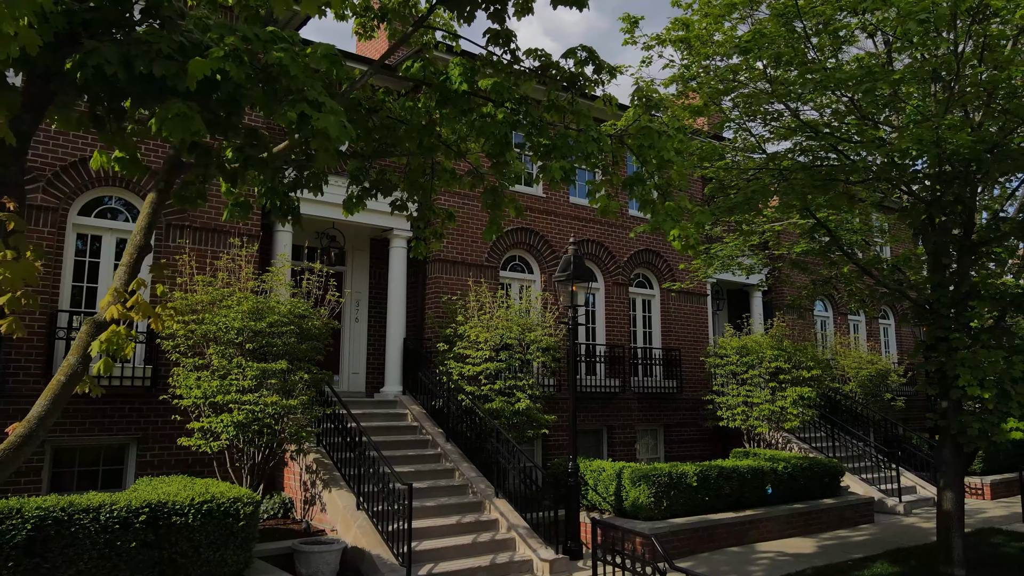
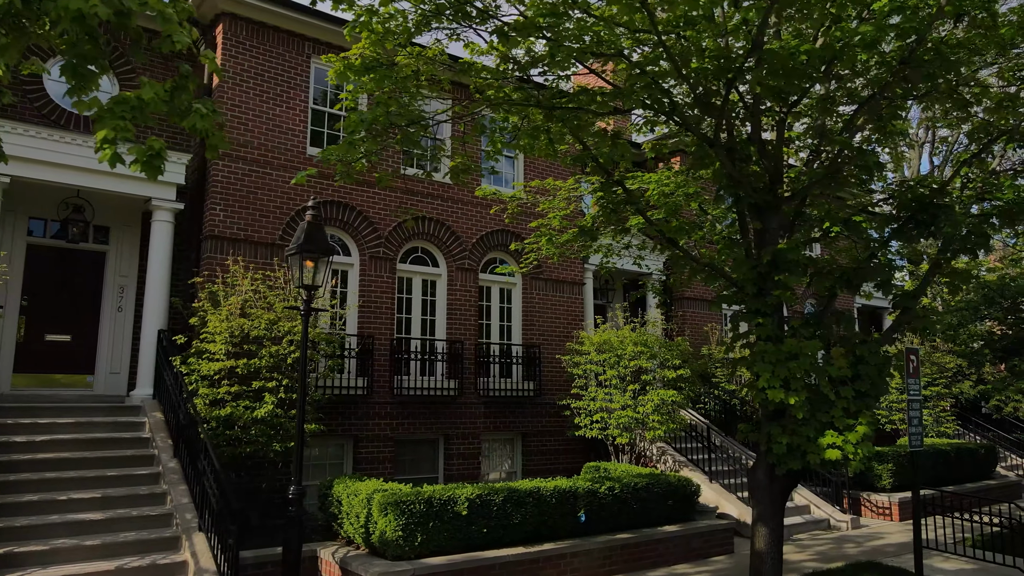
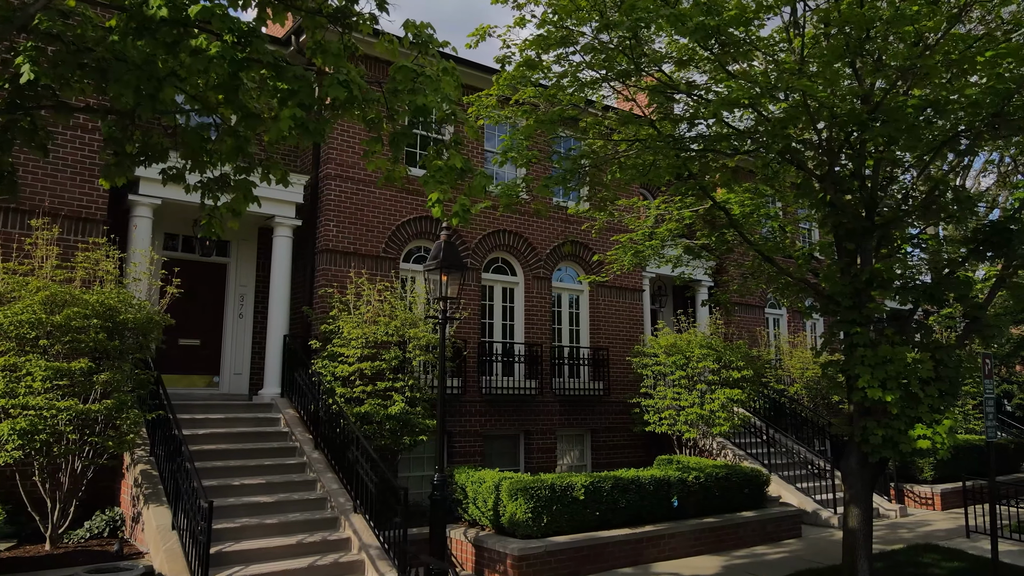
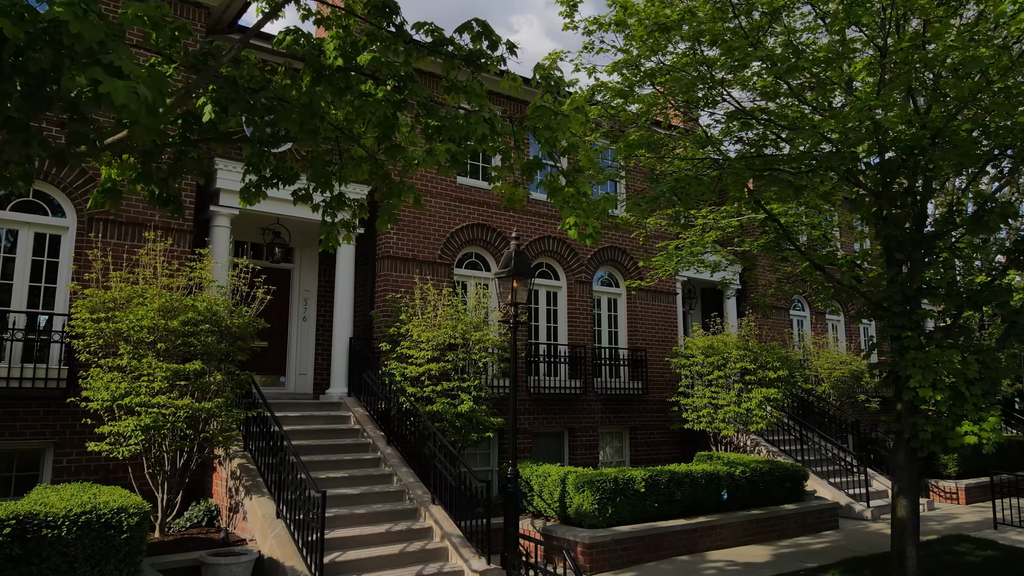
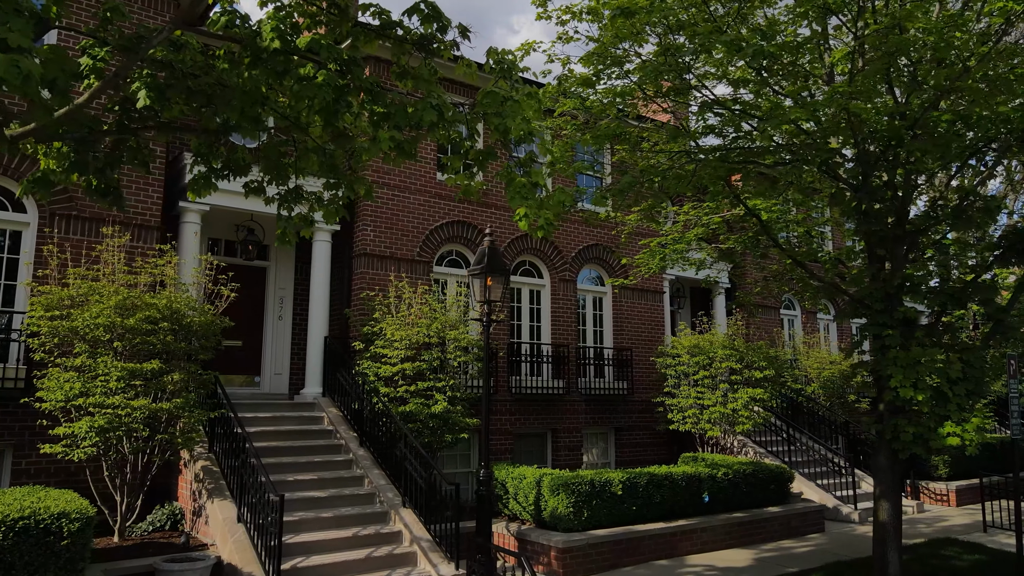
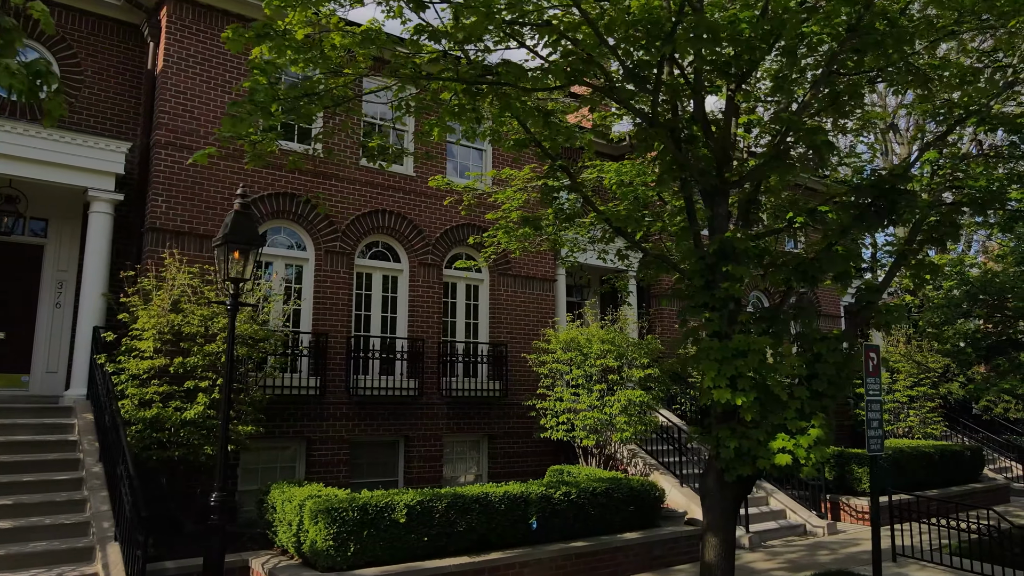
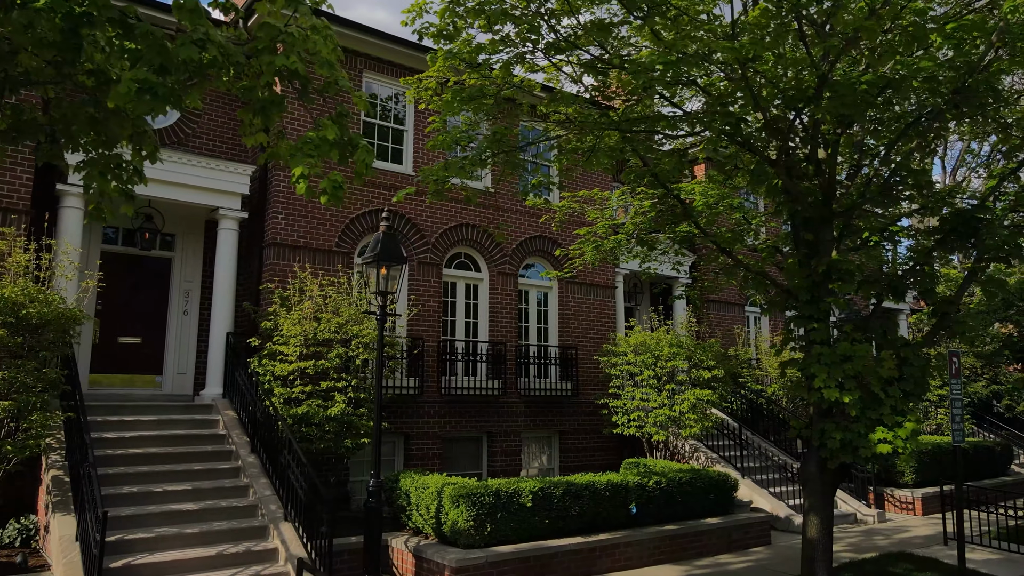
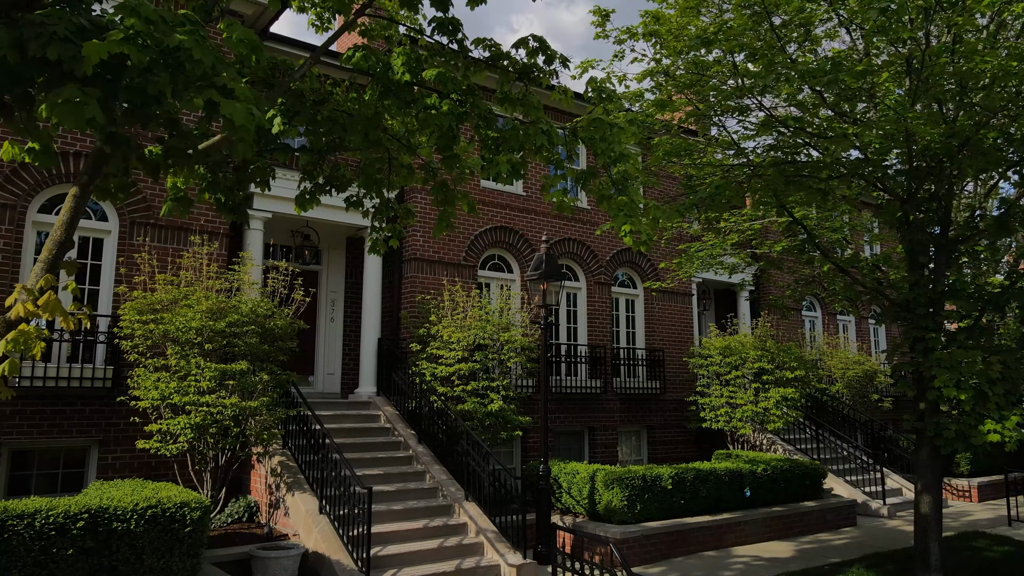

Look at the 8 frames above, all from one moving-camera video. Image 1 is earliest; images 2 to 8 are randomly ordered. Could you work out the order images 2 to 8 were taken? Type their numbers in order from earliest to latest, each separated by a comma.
8, 4, 5, 3, 7, 2, 6
